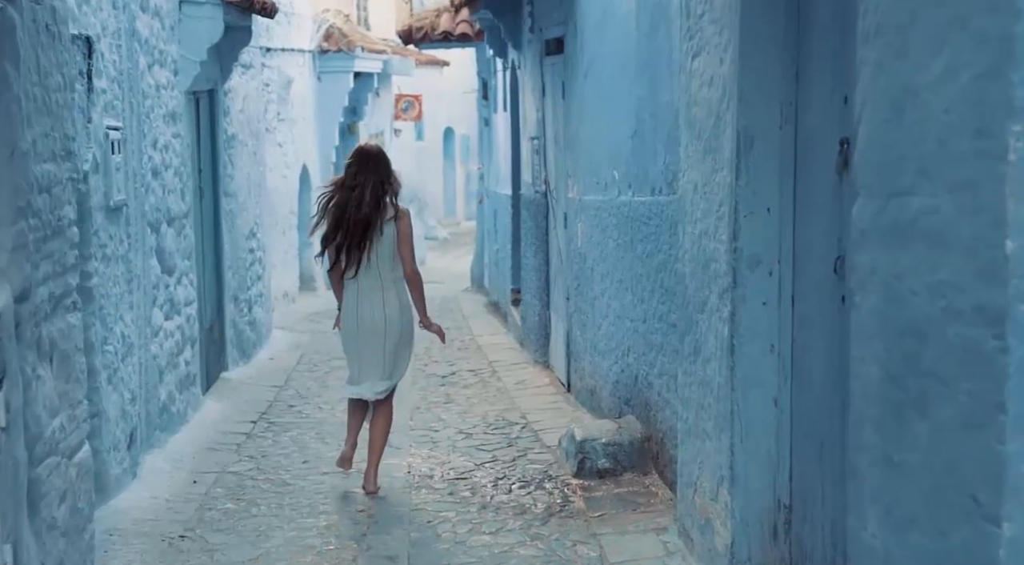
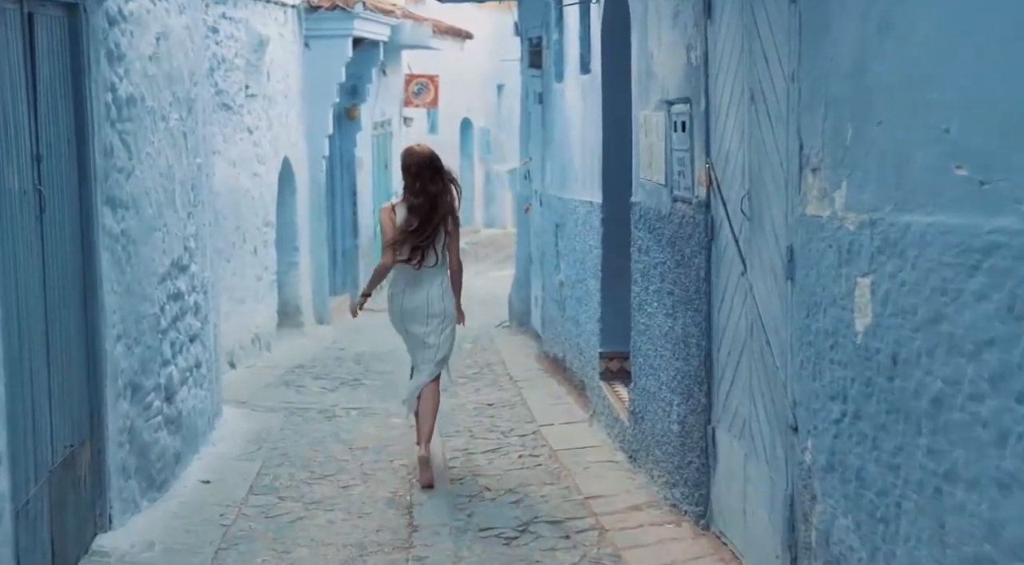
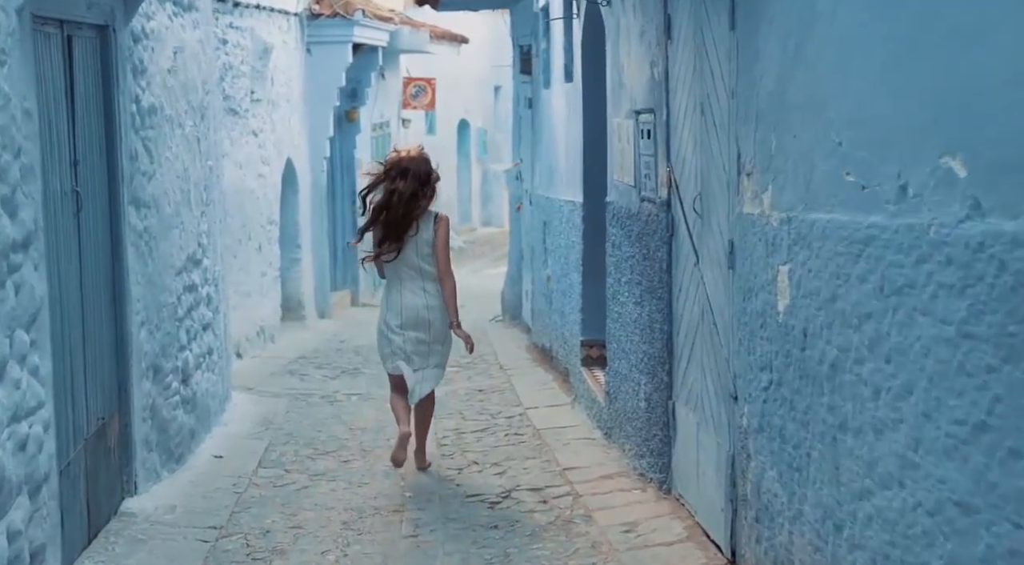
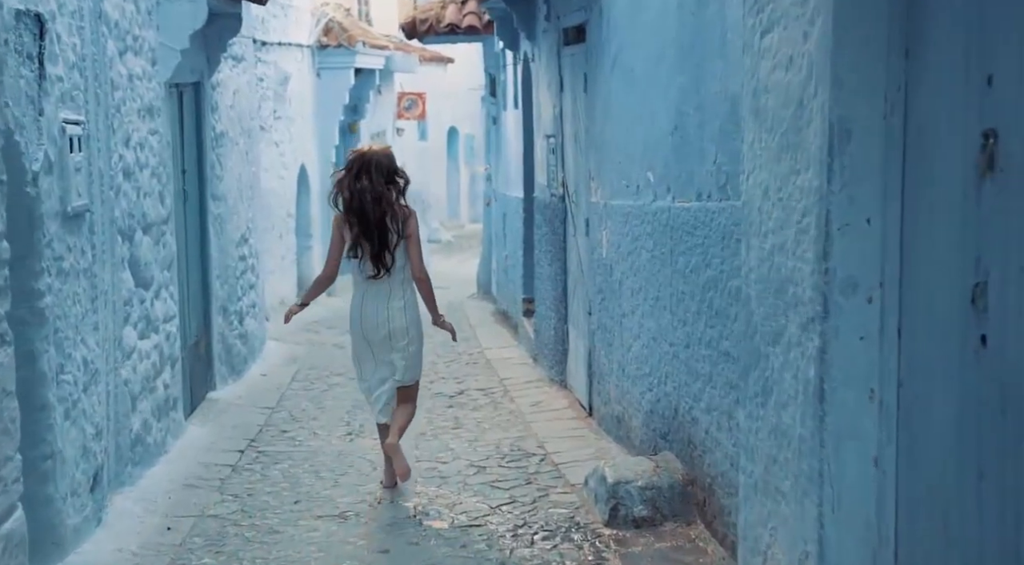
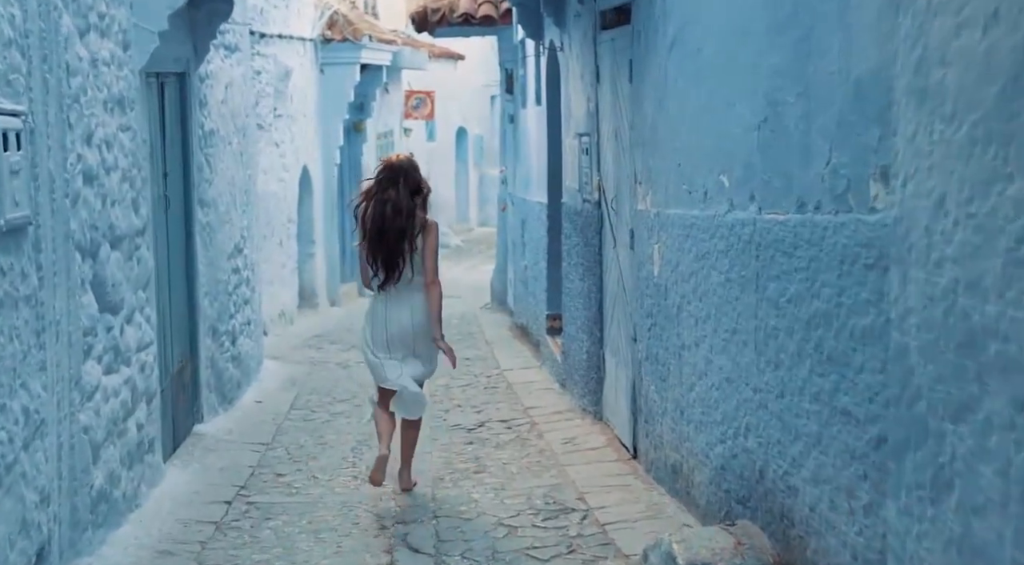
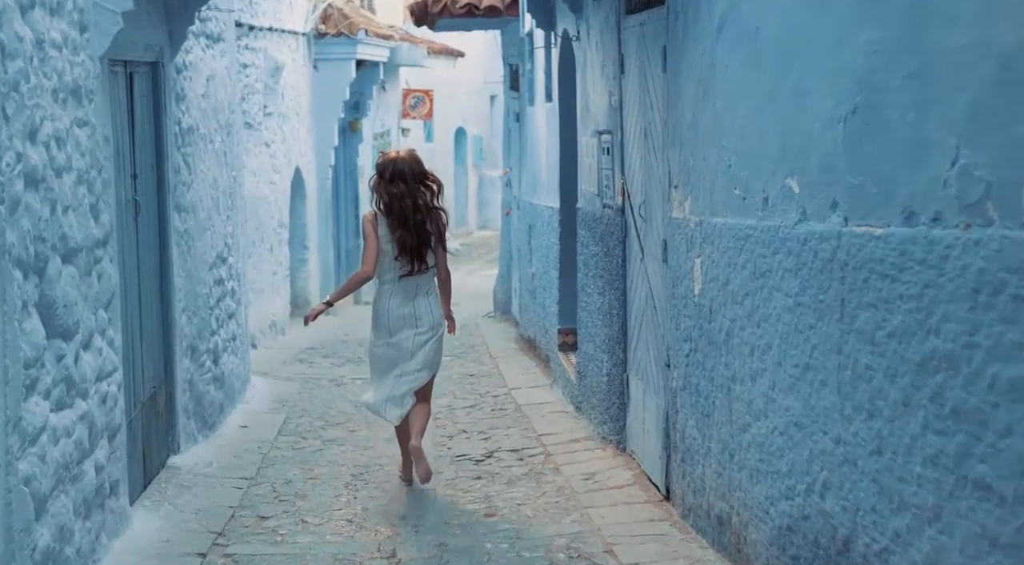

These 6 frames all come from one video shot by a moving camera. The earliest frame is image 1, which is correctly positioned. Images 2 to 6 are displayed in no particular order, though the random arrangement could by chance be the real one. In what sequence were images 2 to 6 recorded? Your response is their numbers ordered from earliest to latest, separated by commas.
4, 5, 6, 3, 2
